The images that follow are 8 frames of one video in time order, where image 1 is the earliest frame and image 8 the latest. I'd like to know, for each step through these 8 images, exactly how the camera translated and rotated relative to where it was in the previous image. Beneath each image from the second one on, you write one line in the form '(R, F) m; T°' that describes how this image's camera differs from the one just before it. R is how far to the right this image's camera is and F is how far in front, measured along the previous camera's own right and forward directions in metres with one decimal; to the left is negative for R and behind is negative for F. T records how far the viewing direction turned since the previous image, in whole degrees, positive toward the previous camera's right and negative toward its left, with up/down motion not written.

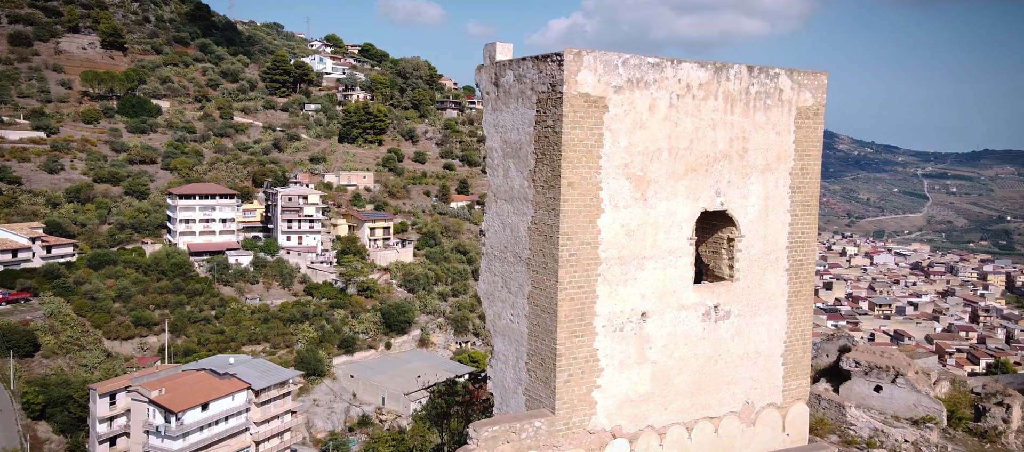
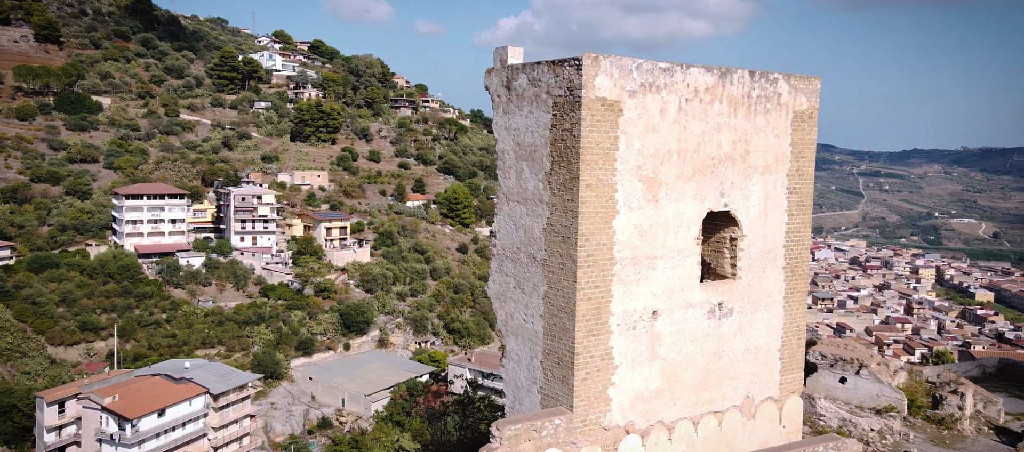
(-0.9, -0.1) m; +4°
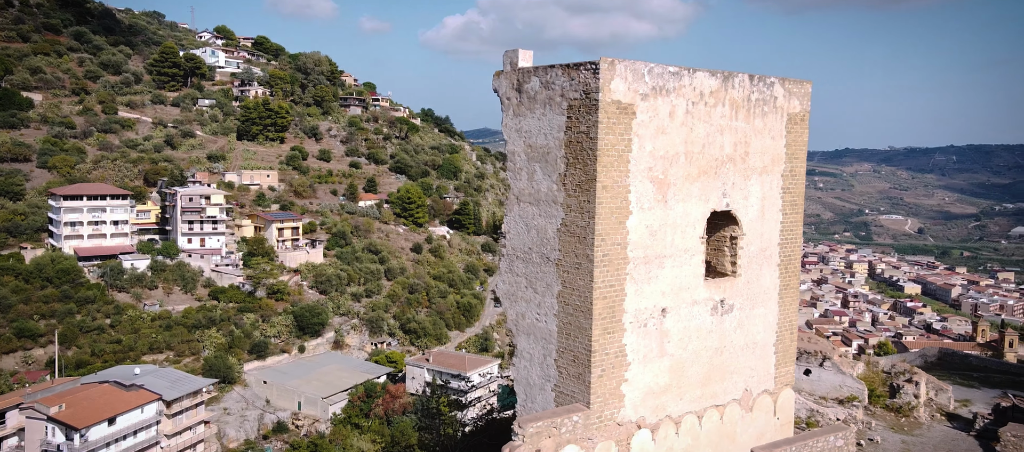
(-0.9, -0.1) m; +5°
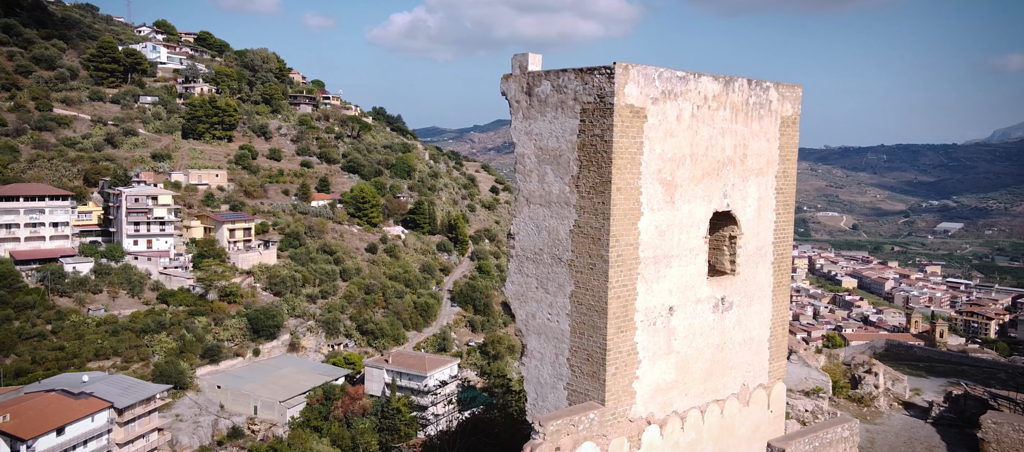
(-0.9, -0.1) m; +5°
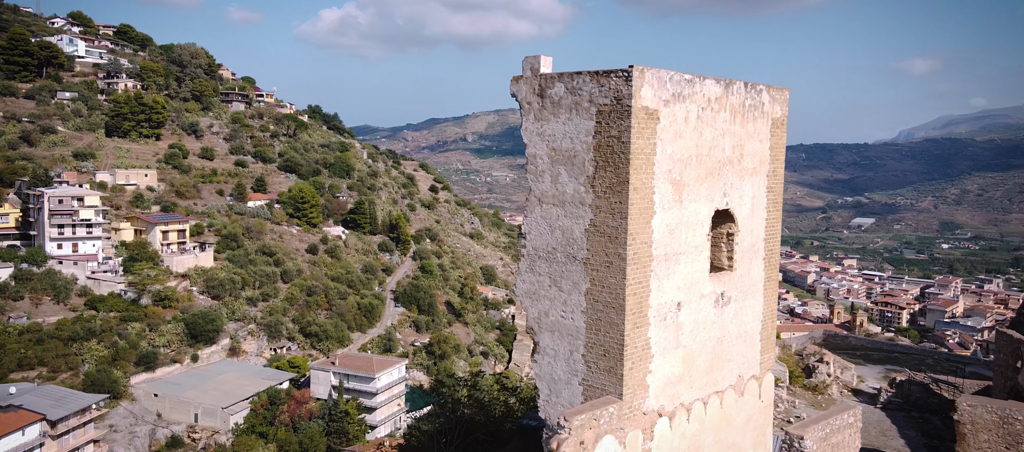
(-1.2, 0.0) m; +6°
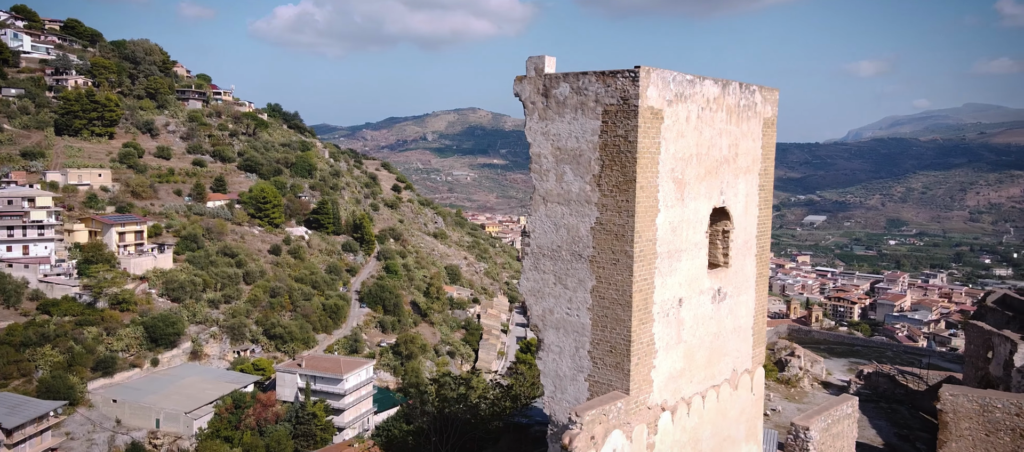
(-0.7, 0.0) m; +4°
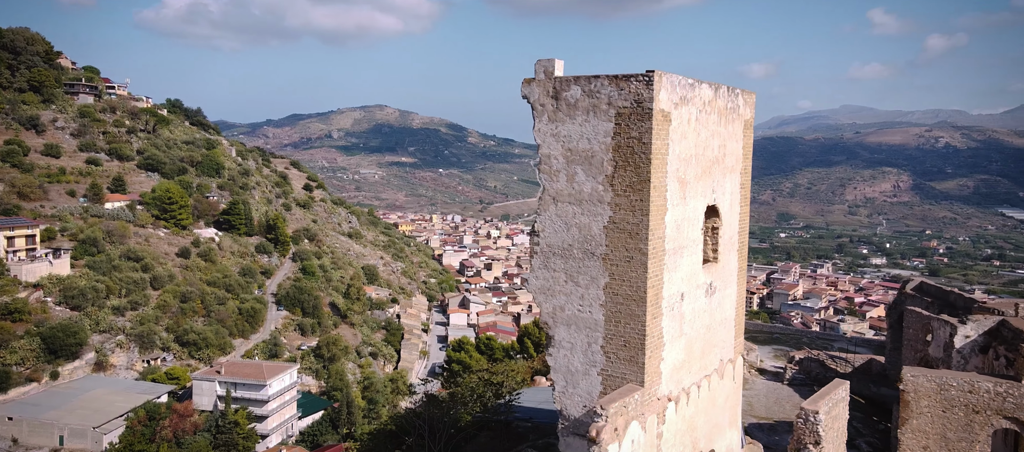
(-1.6, 0.0) m; +8°
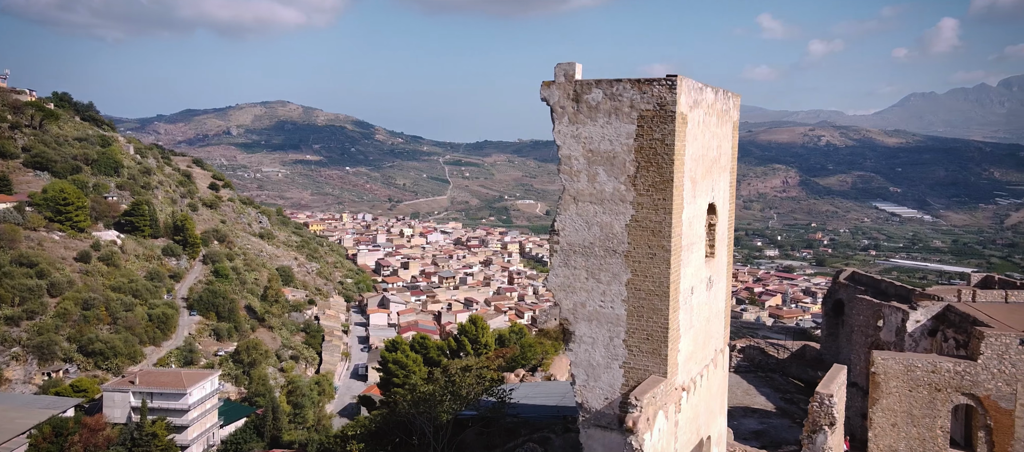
(-1.8, +0.1) m; +9°
